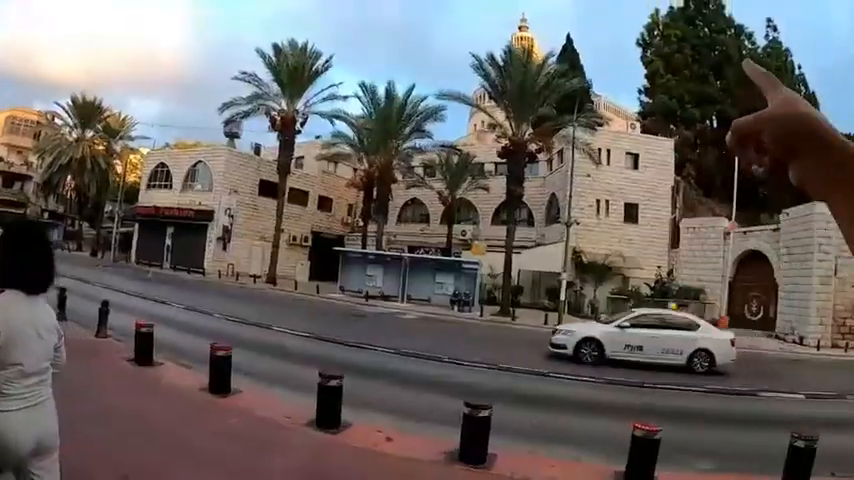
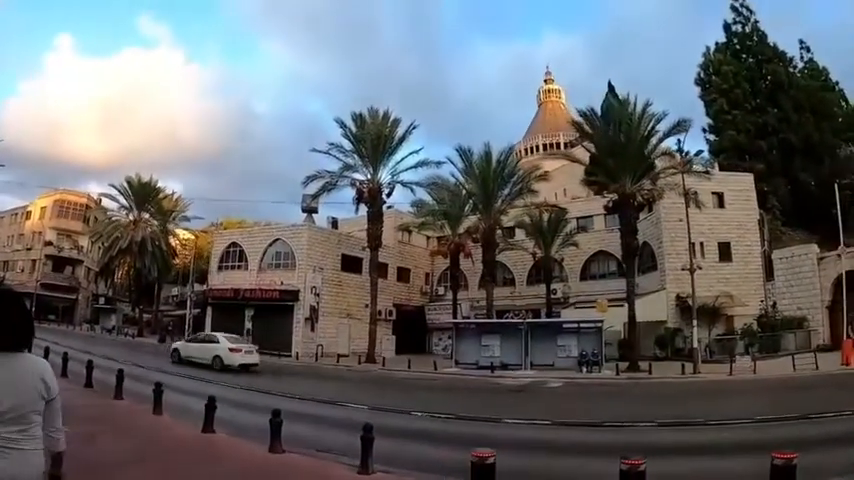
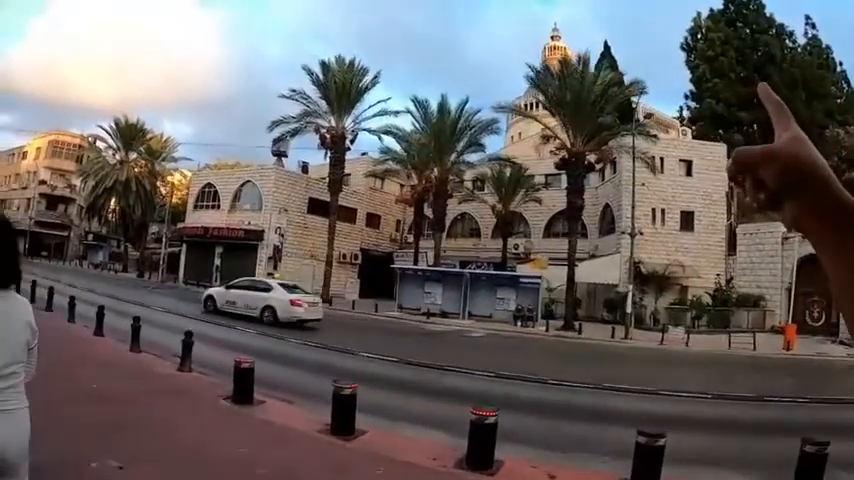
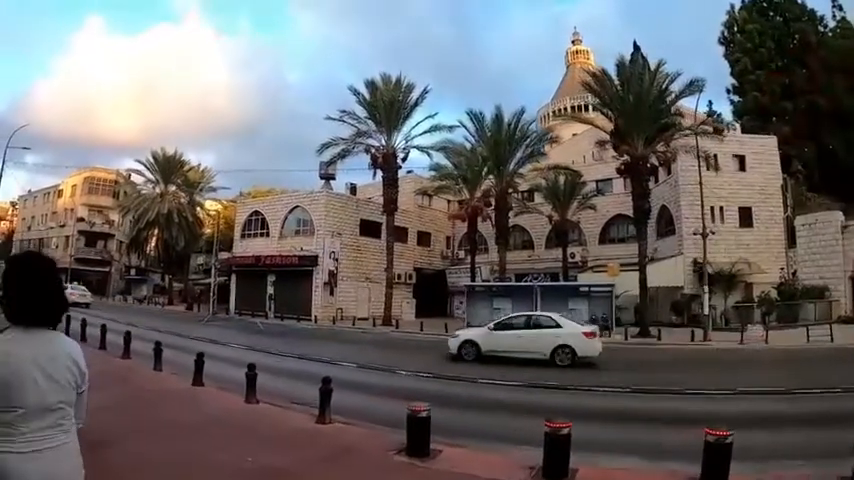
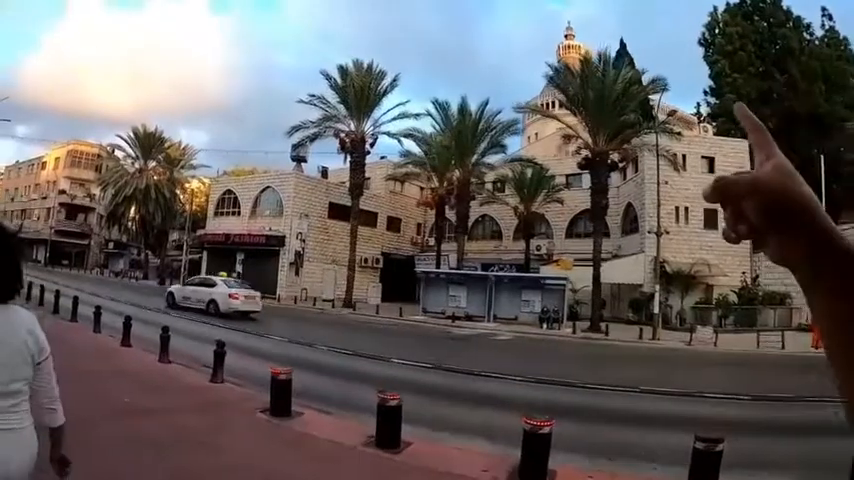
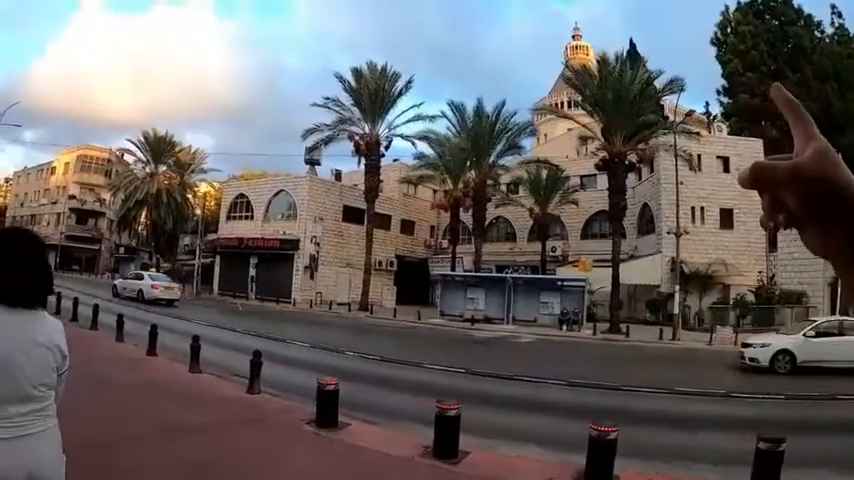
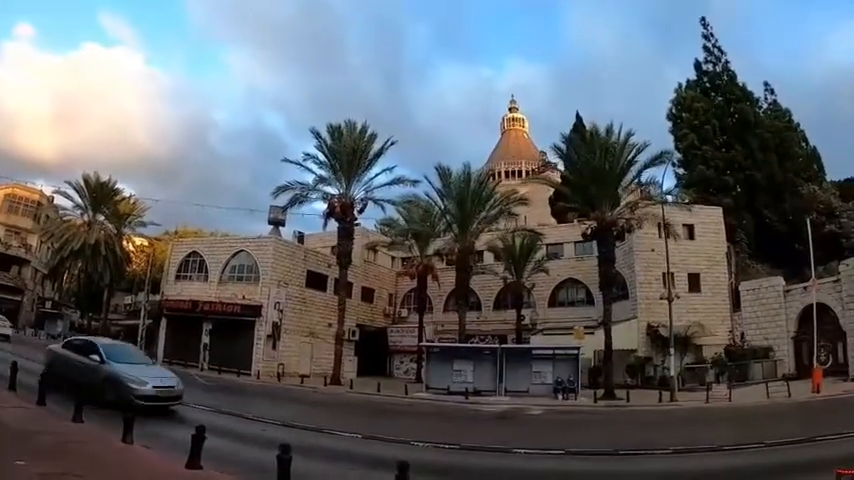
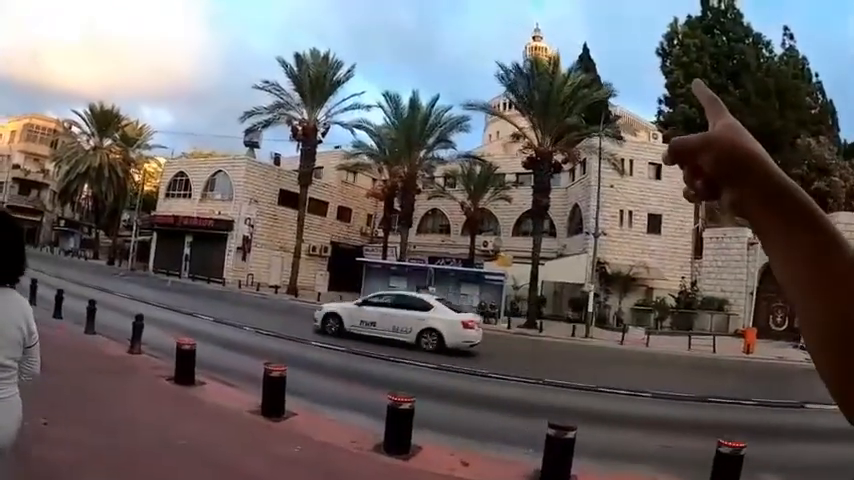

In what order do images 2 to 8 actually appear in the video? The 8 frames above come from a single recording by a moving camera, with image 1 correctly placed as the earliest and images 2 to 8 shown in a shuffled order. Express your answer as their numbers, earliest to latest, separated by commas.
8, 3, 5, 6, 4, 2, 7
